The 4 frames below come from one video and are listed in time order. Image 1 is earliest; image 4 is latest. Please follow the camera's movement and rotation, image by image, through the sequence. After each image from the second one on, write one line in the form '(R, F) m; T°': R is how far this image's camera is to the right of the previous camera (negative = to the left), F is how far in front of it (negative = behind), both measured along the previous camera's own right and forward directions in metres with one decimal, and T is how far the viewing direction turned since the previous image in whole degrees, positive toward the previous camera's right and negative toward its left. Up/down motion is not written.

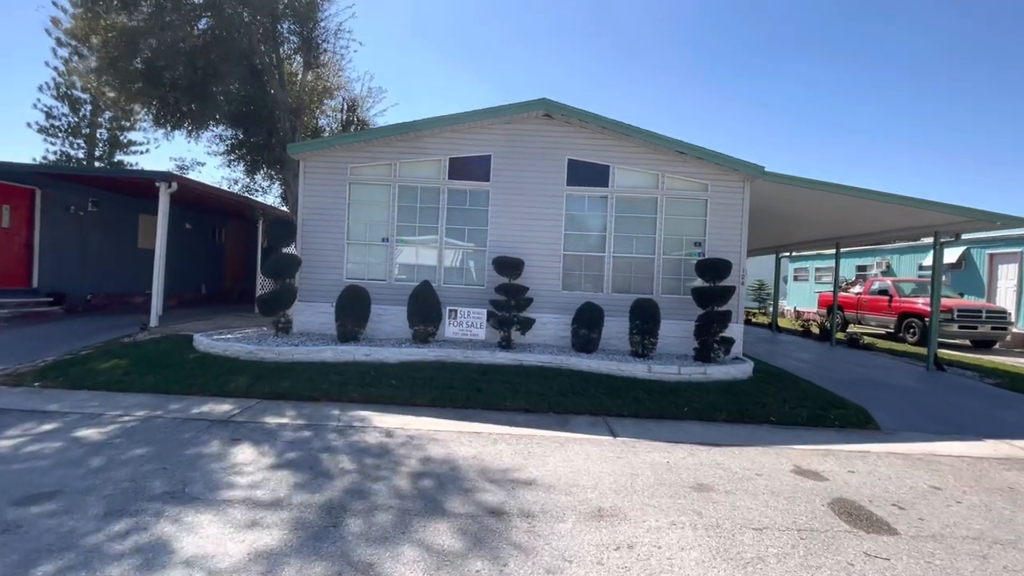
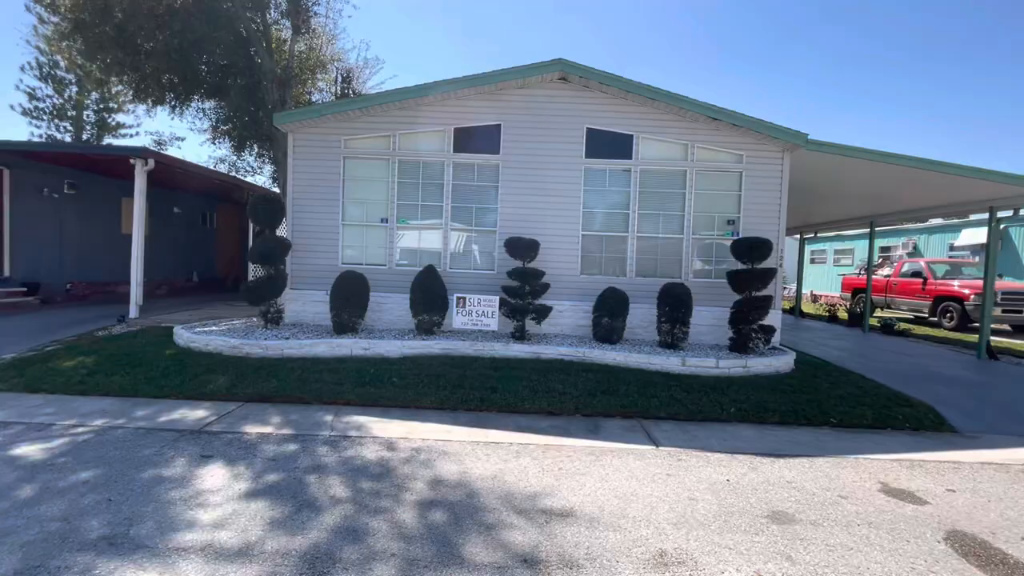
(-0.2, +1.0) m; 0°
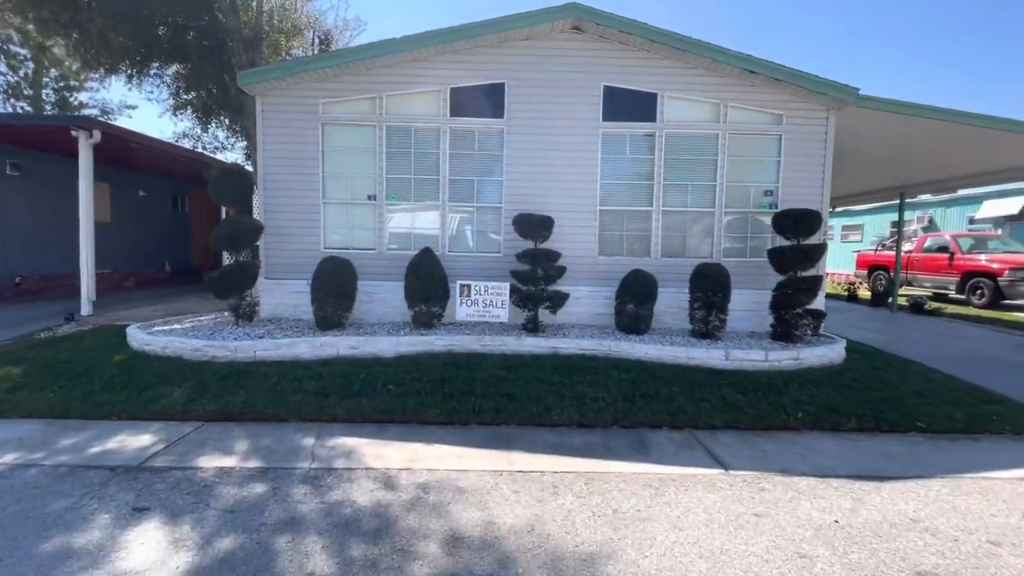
(-0.3, +1.2) m; +1°
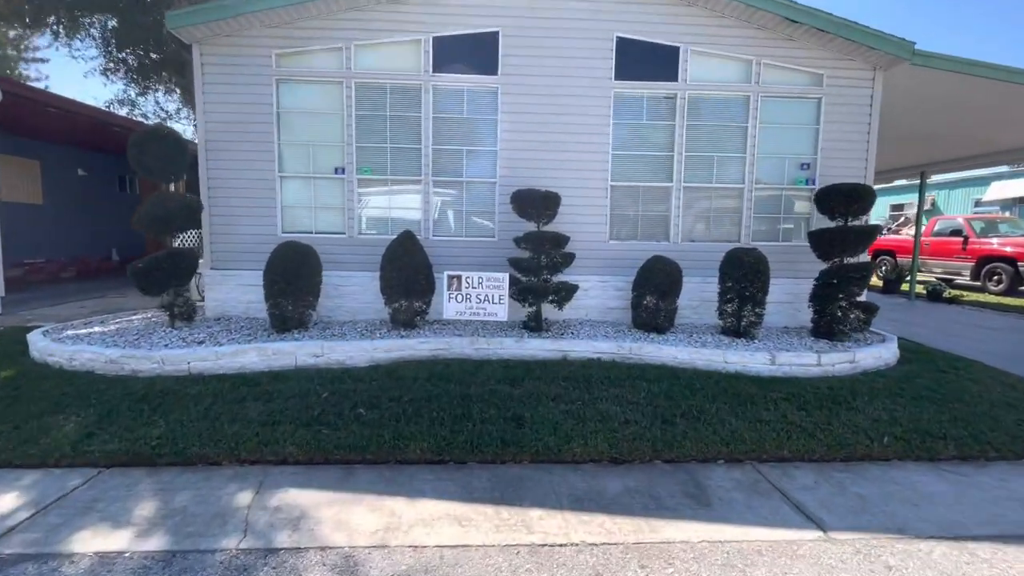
(-0.2, +1.3) m; +2°
